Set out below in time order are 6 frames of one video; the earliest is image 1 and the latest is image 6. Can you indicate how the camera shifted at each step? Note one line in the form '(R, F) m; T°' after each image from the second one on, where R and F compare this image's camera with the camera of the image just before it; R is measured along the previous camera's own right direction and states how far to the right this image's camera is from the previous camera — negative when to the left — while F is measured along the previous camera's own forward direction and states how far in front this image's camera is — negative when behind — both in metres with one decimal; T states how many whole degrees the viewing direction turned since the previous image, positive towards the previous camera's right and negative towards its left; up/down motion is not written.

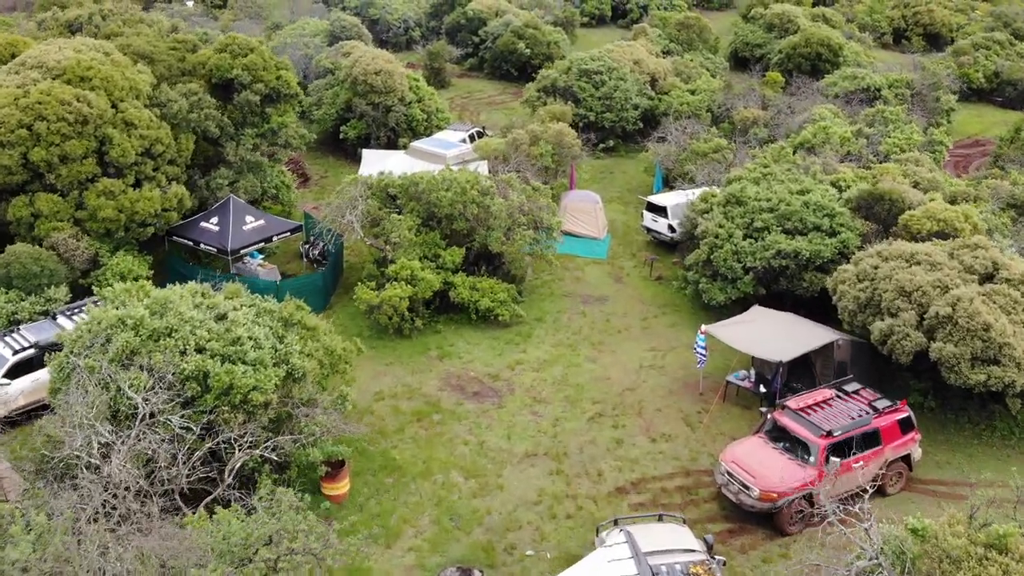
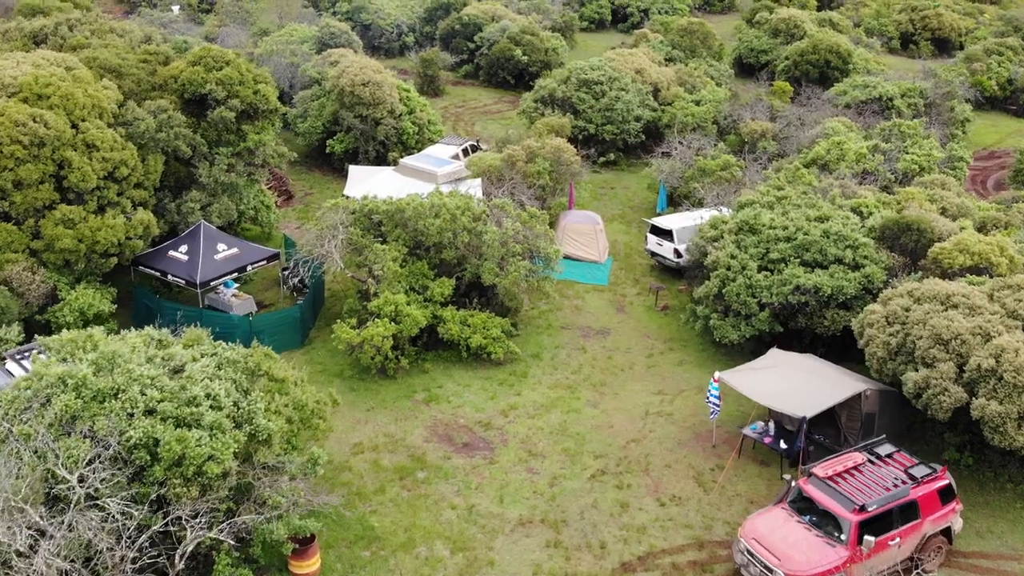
(+0.1, +1.5) m; 0°
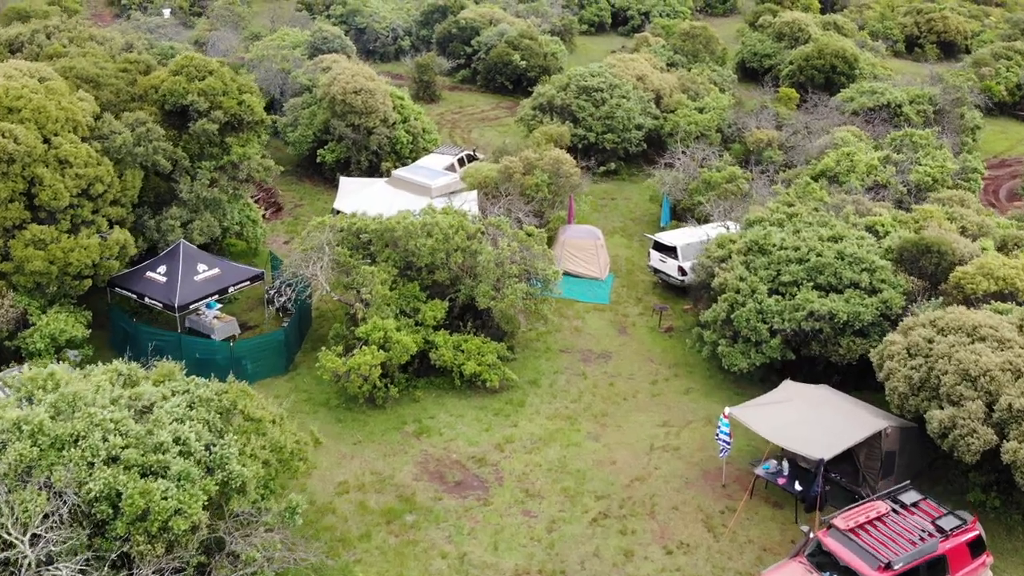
(+0.1, +0.9) m; 0°
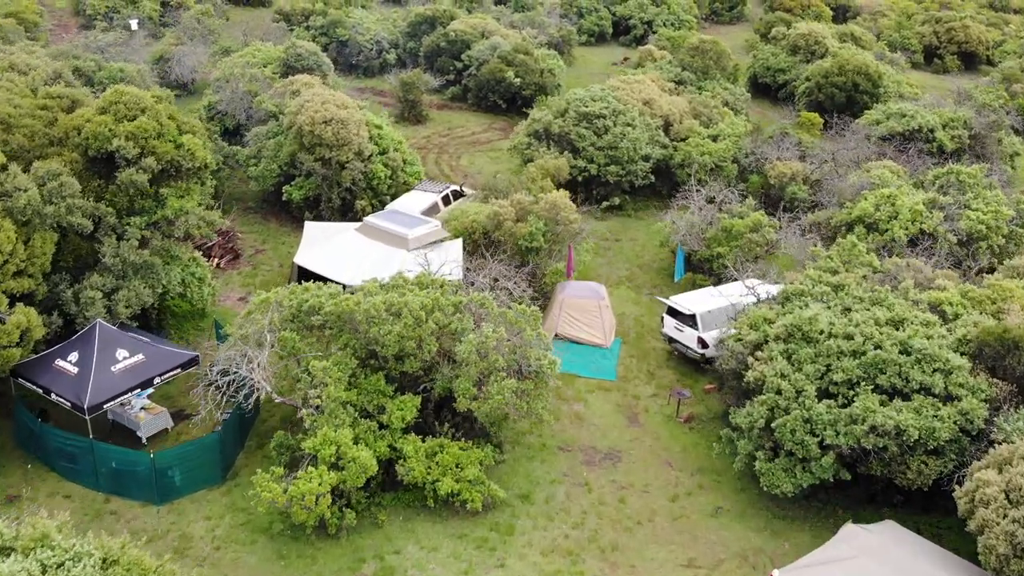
(+0.2, +3.0) m; 0°
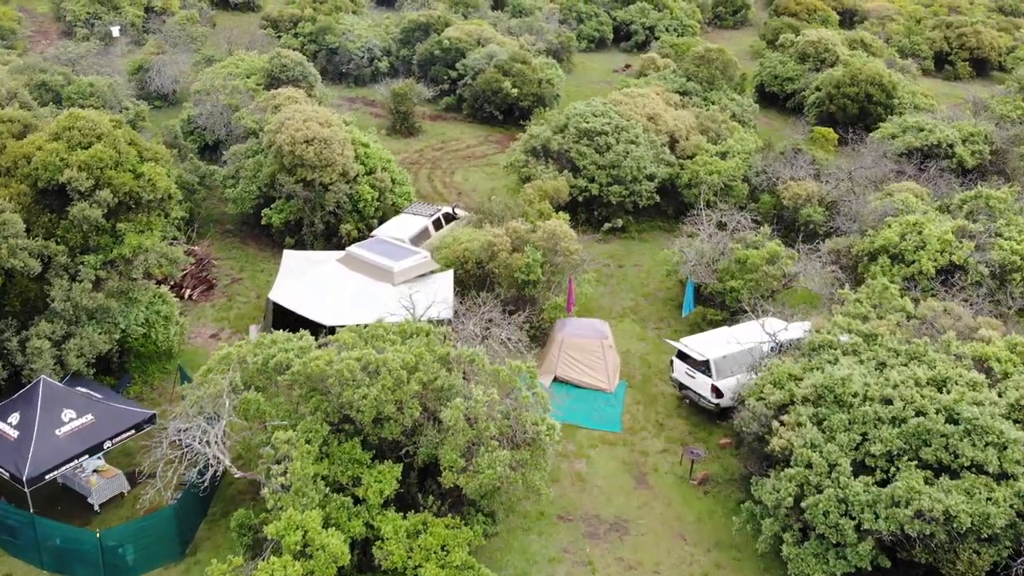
(+0.1, +1.5) m; 0°
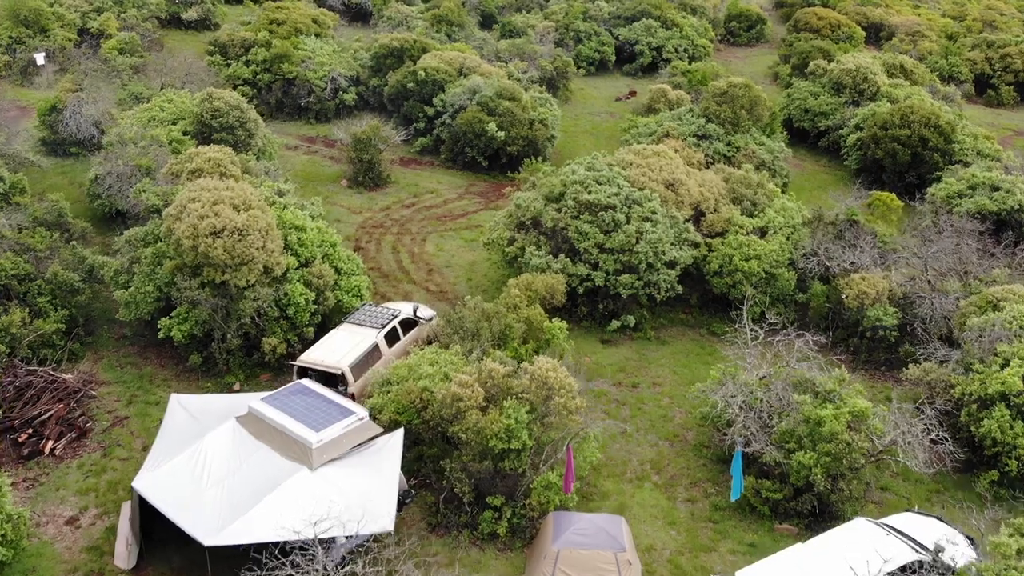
(+0.3, +5.2) m; 0°
